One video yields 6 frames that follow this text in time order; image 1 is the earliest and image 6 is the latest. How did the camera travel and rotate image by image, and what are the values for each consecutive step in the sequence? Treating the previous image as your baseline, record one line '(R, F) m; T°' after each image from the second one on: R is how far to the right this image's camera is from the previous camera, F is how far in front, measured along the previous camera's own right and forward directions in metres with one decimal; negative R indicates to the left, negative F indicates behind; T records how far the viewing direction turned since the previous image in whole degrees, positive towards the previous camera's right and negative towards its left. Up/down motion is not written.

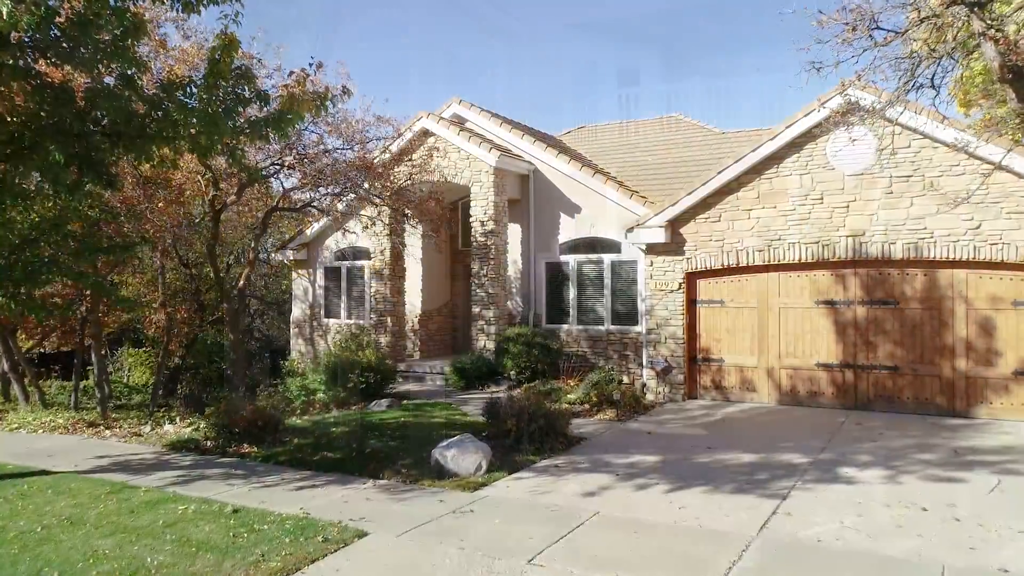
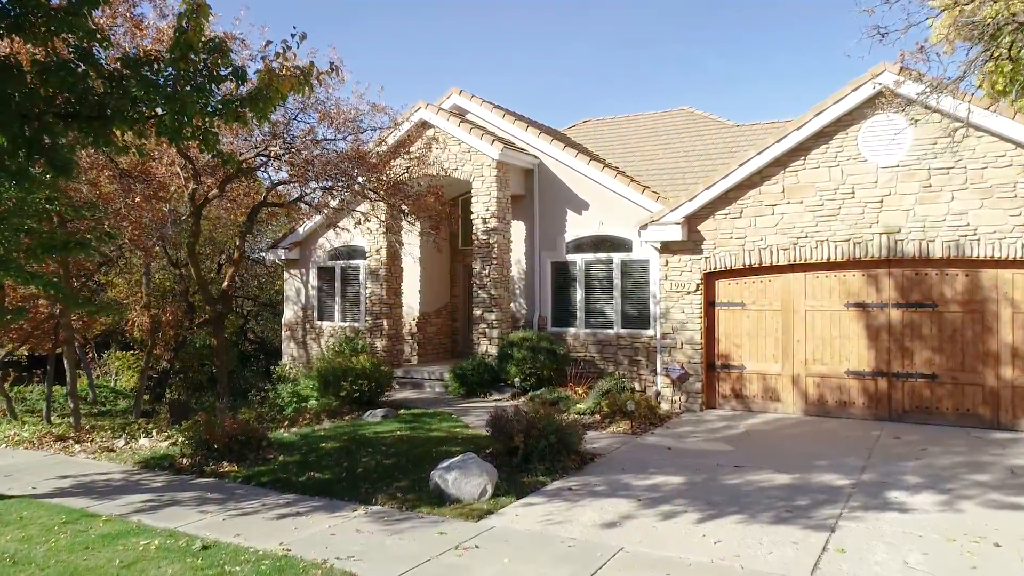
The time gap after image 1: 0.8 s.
(-0.1, +1.0) m; 0°
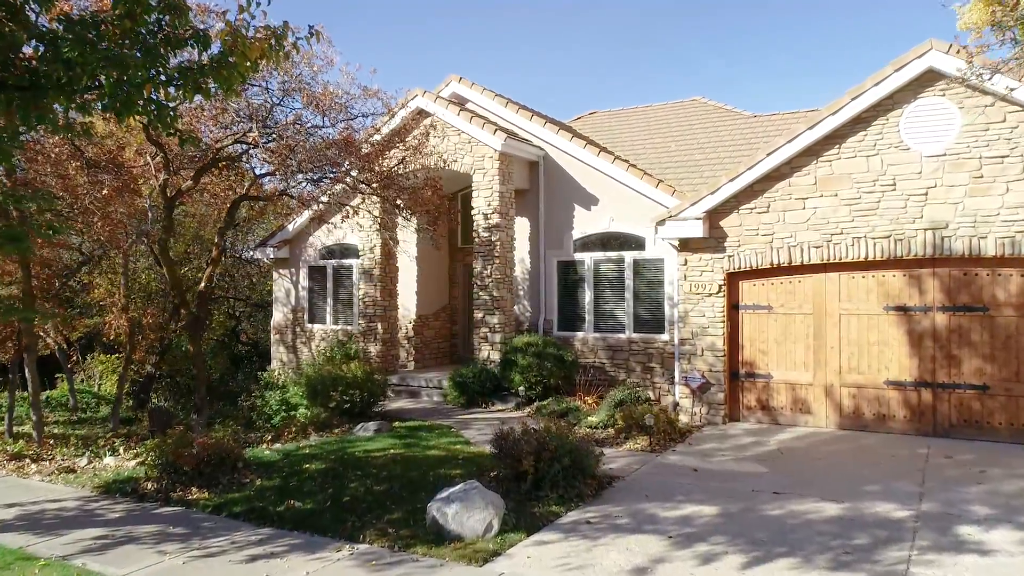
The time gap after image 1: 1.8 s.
(-0.1, +1.1) m; 0°
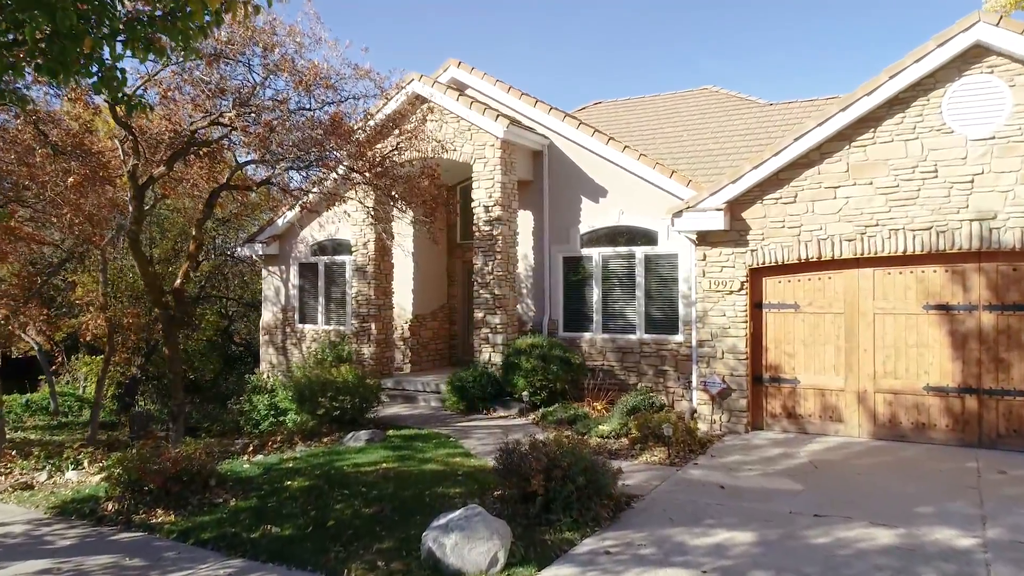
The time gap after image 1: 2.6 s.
(-0.1, +0.9) m; 0°
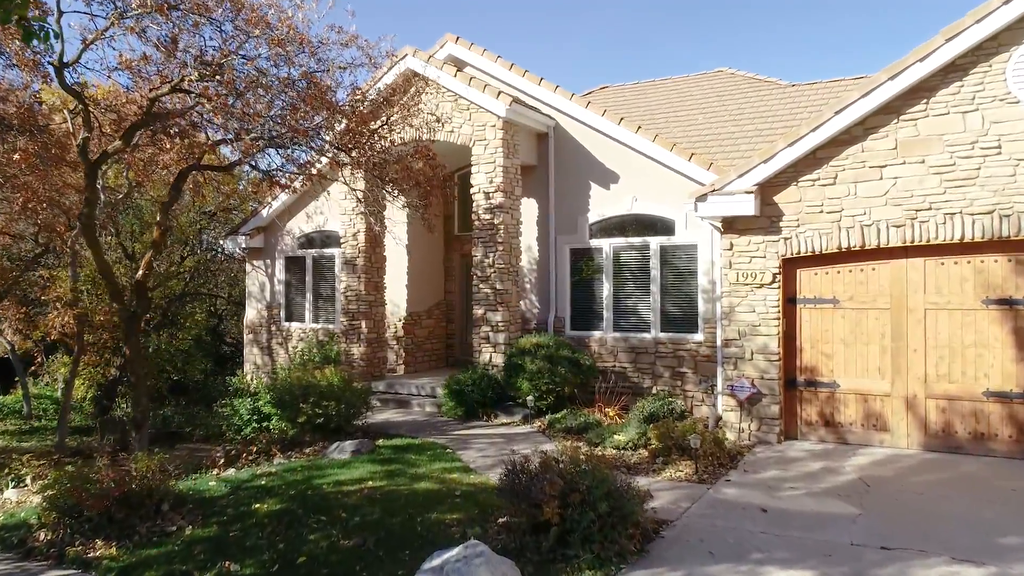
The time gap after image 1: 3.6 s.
(-0.1, +1.1) m; 0°
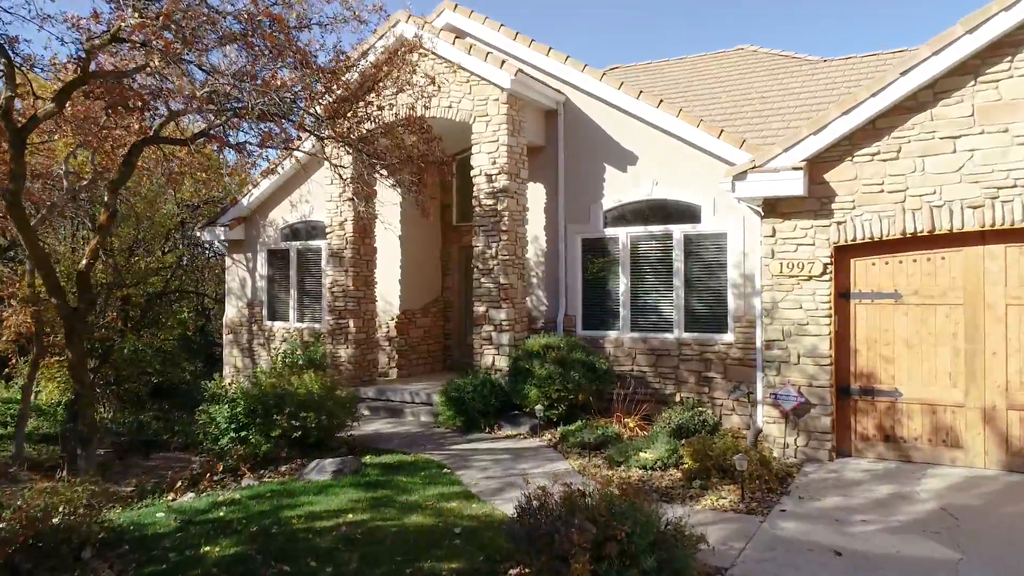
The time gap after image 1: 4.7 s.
(-0.1, +1.3) m; 0°
